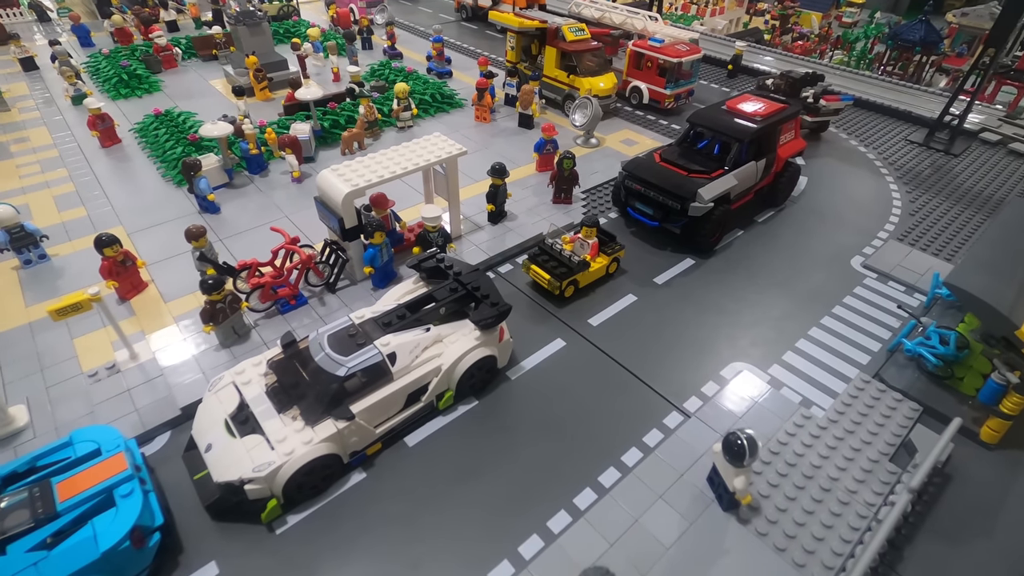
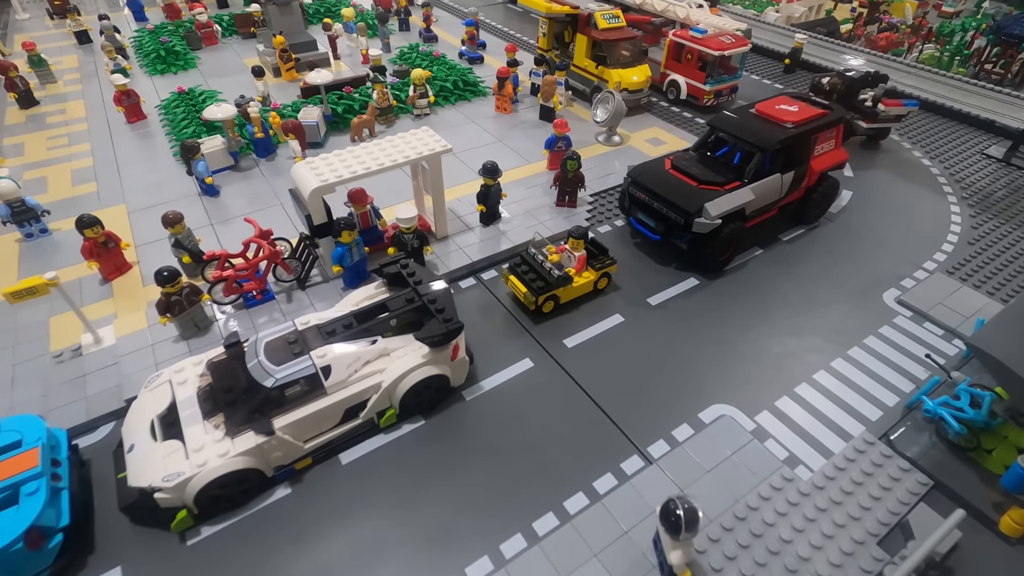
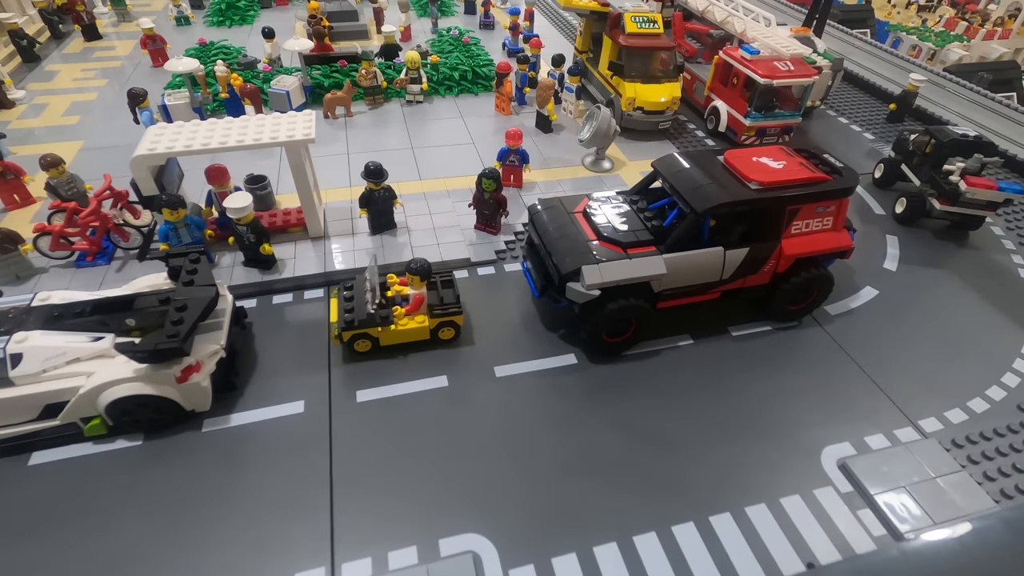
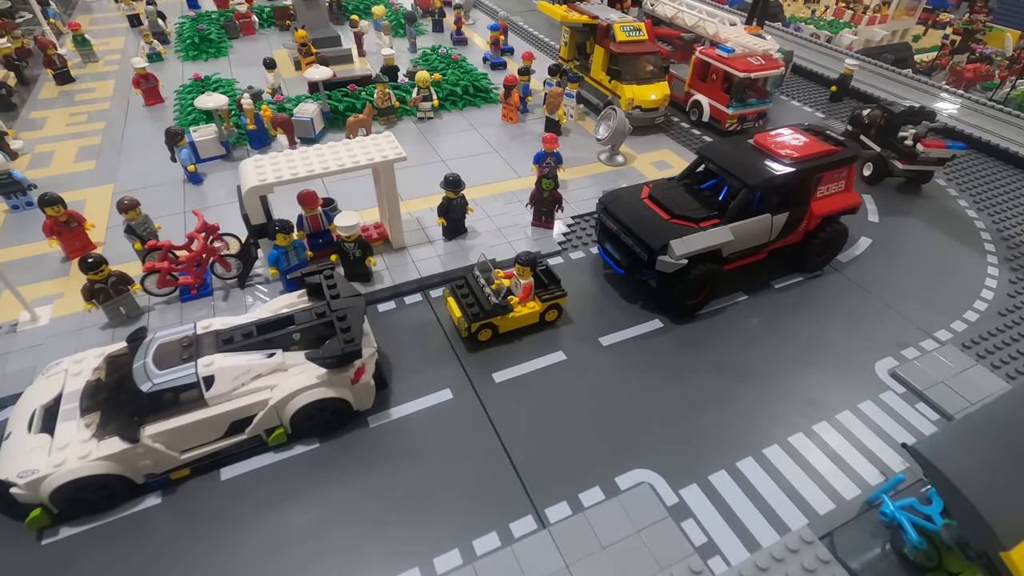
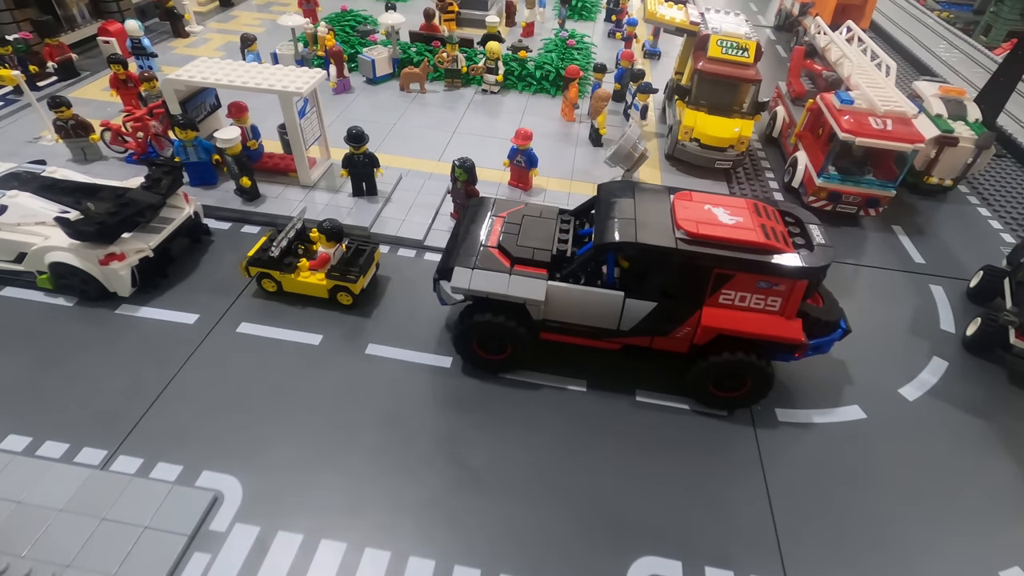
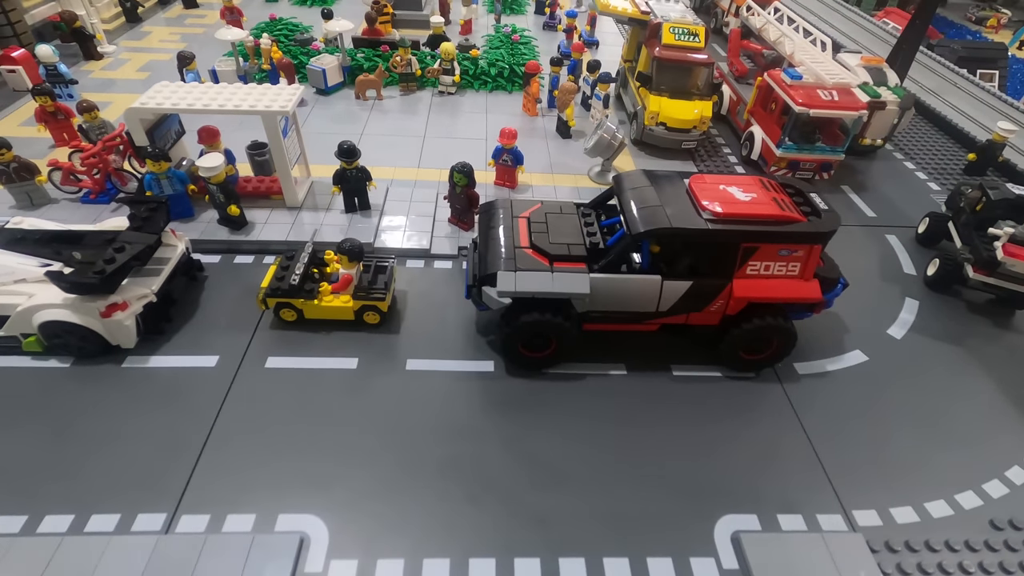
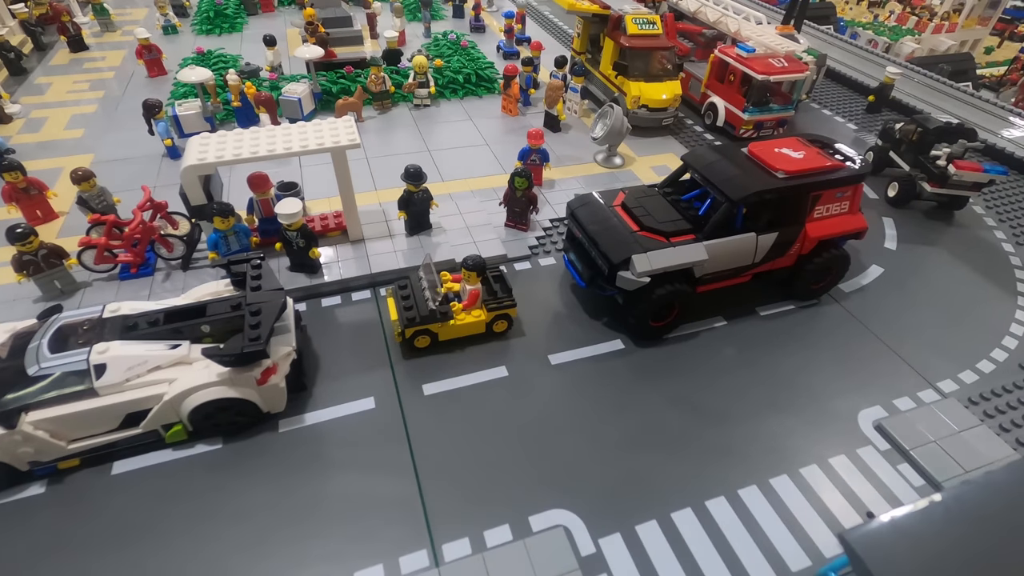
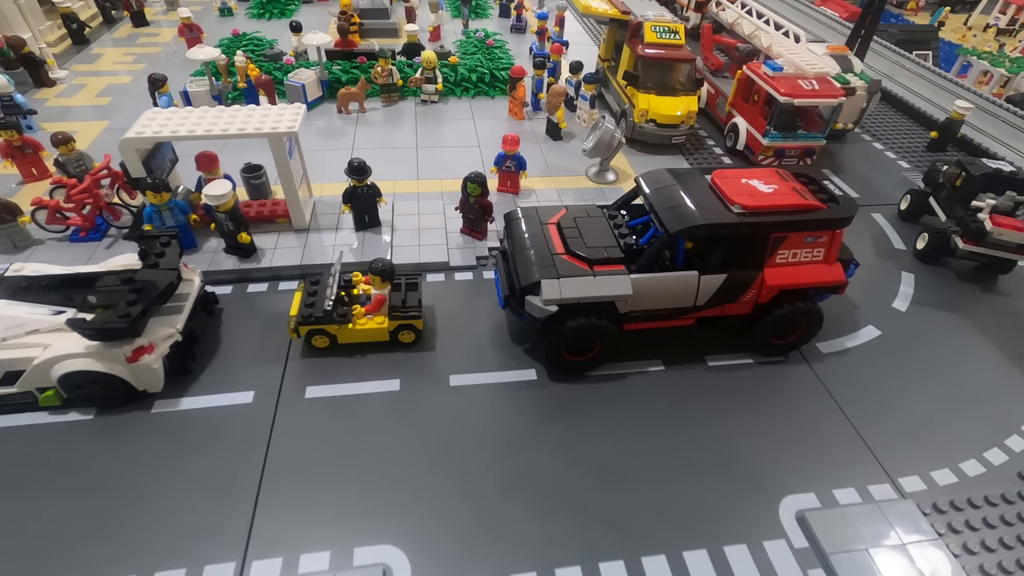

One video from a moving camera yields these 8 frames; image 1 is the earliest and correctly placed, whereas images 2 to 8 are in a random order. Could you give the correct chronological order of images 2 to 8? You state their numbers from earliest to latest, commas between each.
2, 4, 7, 3, 8, 6, 5
